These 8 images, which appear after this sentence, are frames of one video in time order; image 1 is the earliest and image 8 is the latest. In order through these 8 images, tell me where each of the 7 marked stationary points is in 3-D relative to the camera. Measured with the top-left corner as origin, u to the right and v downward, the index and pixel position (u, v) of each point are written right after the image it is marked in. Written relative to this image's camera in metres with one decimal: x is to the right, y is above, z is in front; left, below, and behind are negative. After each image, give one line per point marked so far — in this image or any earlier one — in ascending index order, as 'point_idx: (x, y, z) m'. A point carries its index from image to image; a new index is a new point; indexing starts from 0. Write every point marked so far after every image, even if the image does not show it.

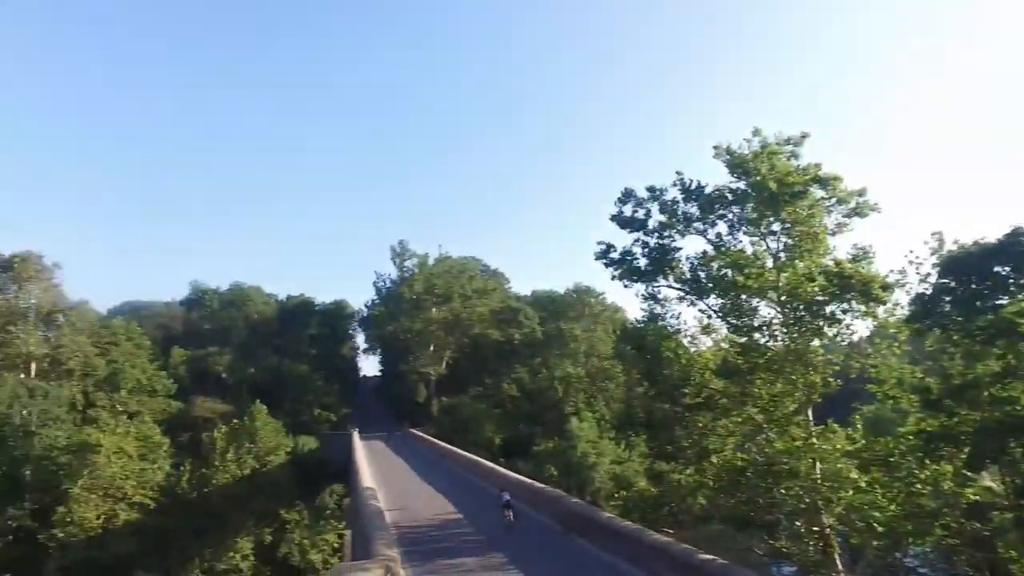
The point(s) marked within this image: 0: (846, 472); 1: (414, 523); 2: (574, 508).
0: (+5.1, -2.8, +10.9) m
1: (-2.0, -4.9, +14.5) m
2: (+1.1, -4.0, +12.8) m
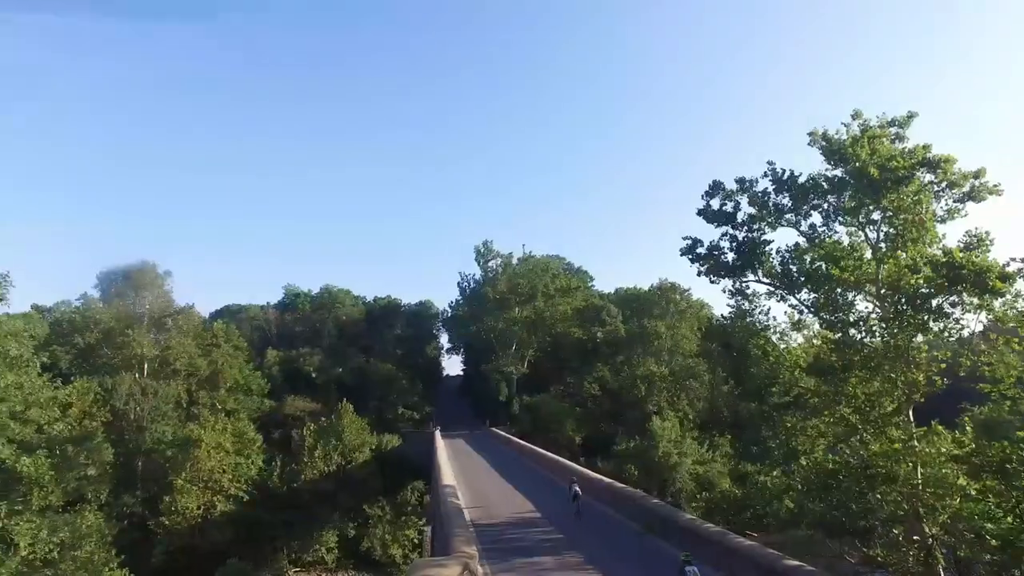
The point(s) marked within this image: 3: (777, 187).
0: (+6.3, -2.7, +10.1) m
1: (-0.4, -4.8, +14.4) m
2: (+2.6, -3.9, +12.4) m
3: (+5.5, +2.1, +14.5) m
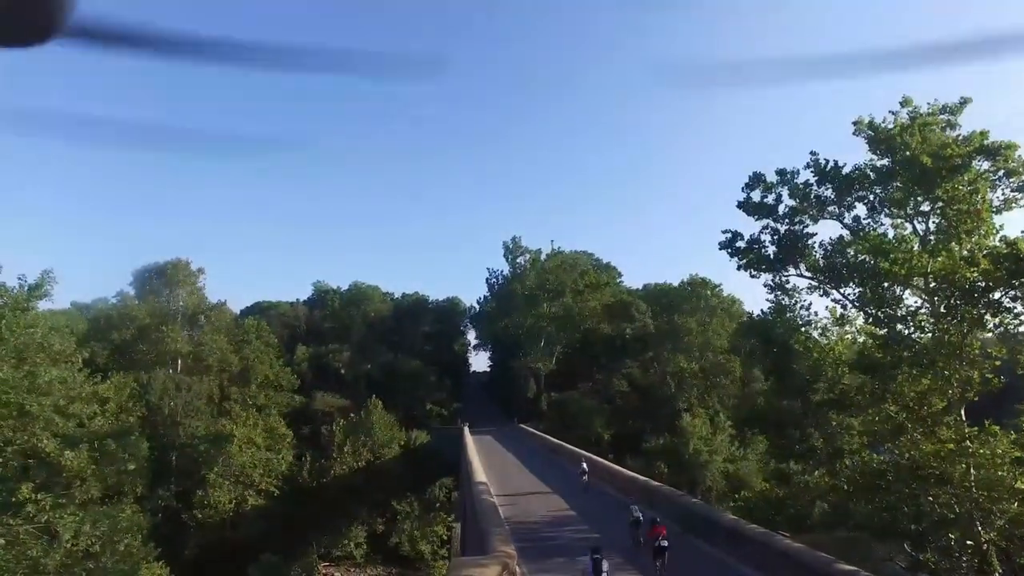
0: (+6.8, -2.6, +9.7) m
1: (+0.3, -4.7, +14.3) m
2: (+3.2, -3.8, +12.1) m
3: (+6.2, +2.2, +14.1) m
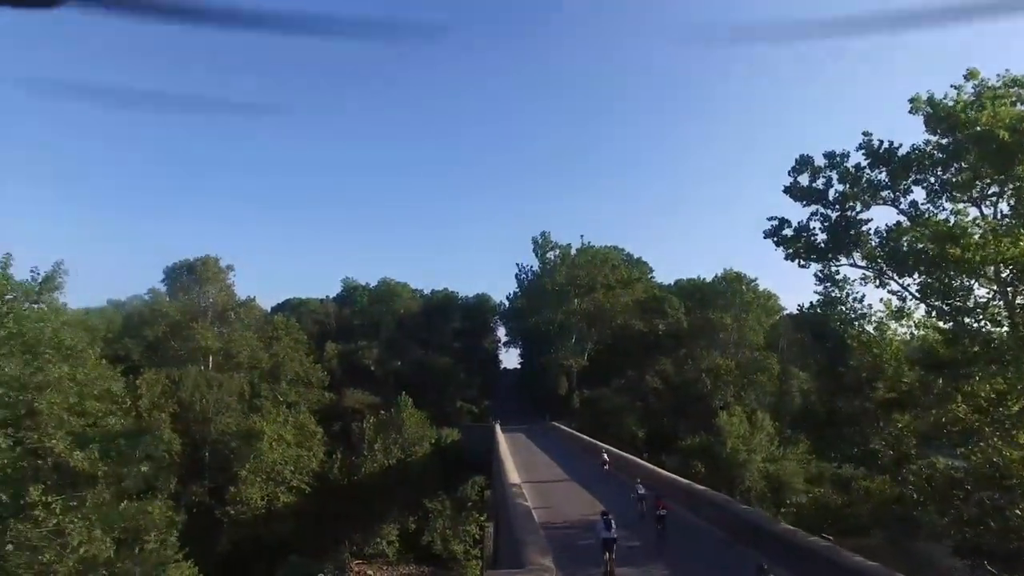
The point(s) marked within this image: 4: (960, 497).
0: (+7.3, -2.5, +8.7) m
1: (+1.0, -4.6, +13.6) m
2: (+3.7, -3.7, +11.3) m
3: (+6.8, +2.4, +13.2) m
4: (+6.6, -3.1, +10.5) m
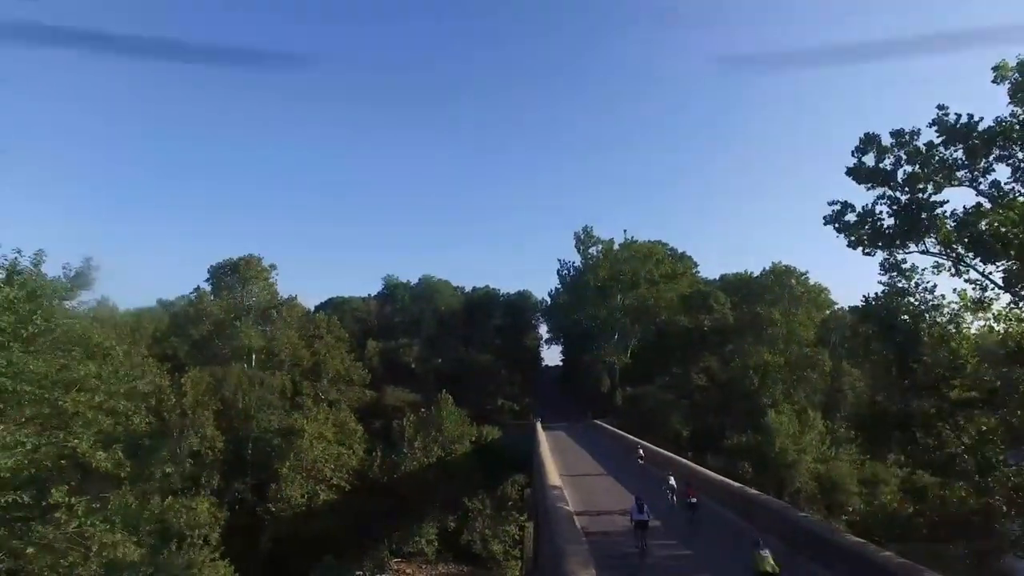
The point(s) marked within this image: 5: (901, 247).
0: (+7.7, -2.3, +7.6) m
1: (+1.7, -4.4, +12.9) m
2: (+4.3, -3.5, +10.4) m
3: (+7.4, +2.6, +12.0) m
4: (+7.2, -2.9, +9.5) m
5: (+6.6, +0.7, +12.0) m
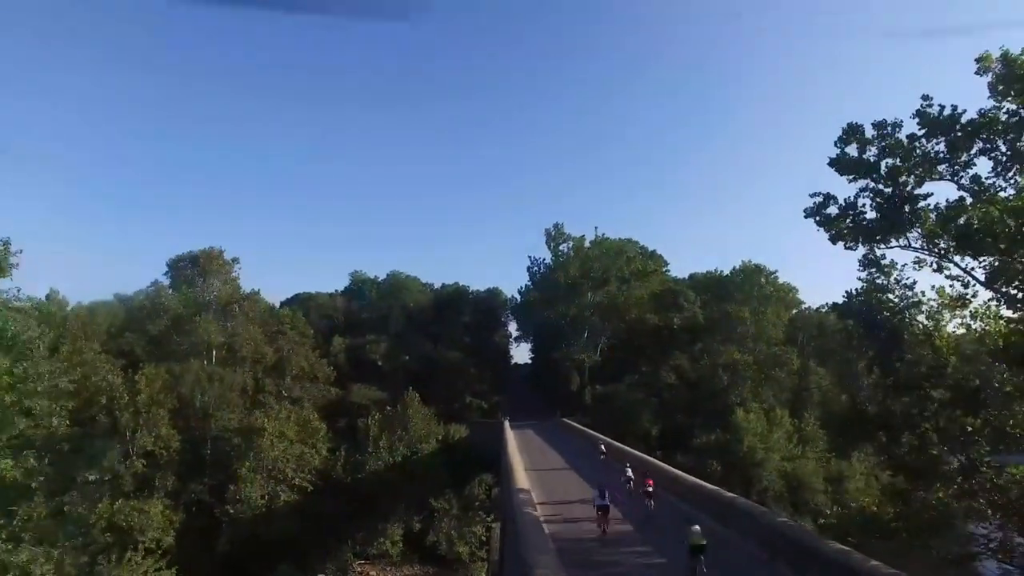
0: (+7.3, -2.3, +7.3) m
1: (+1.1, -4.3, +12.3) m
2: (+3.8, -3.4, +10.0) m
3: (+6.9, +2.6, +11.7) m
4: (+6.7, -2.9, +9.1) m
5: (+6.1, +0.8, +11.6) m
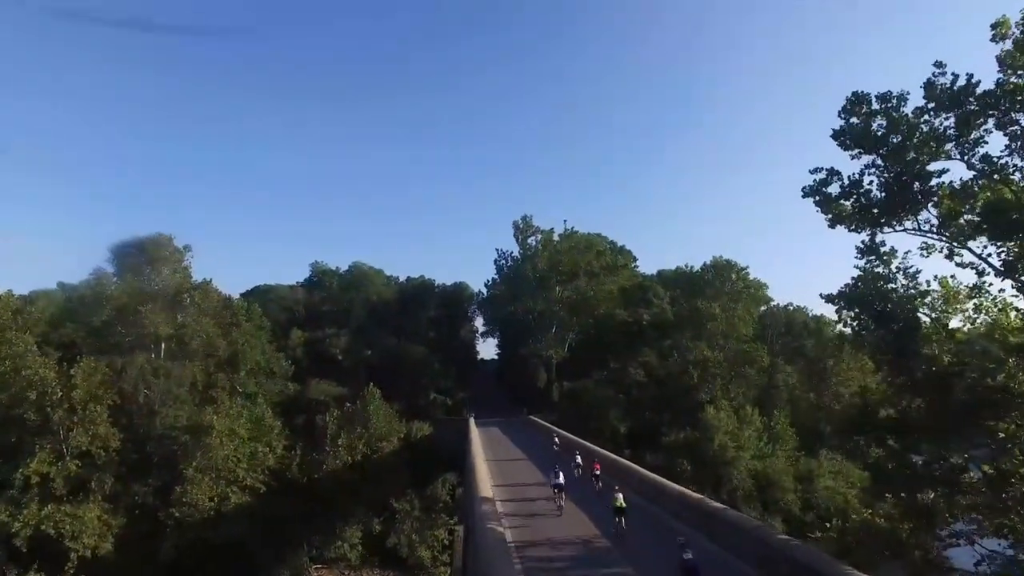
0: (+7.0, -2.1, +6.3) m
1: (+0.5, -4.1, +11.0) m
2: (+3.3, -3.2, +8.8) m
3: (+6.4, +2.8, +10.6) m
4: (+6.3, -2.7, +8.1) m
5: (+5.6, +0.9, +10.5) m
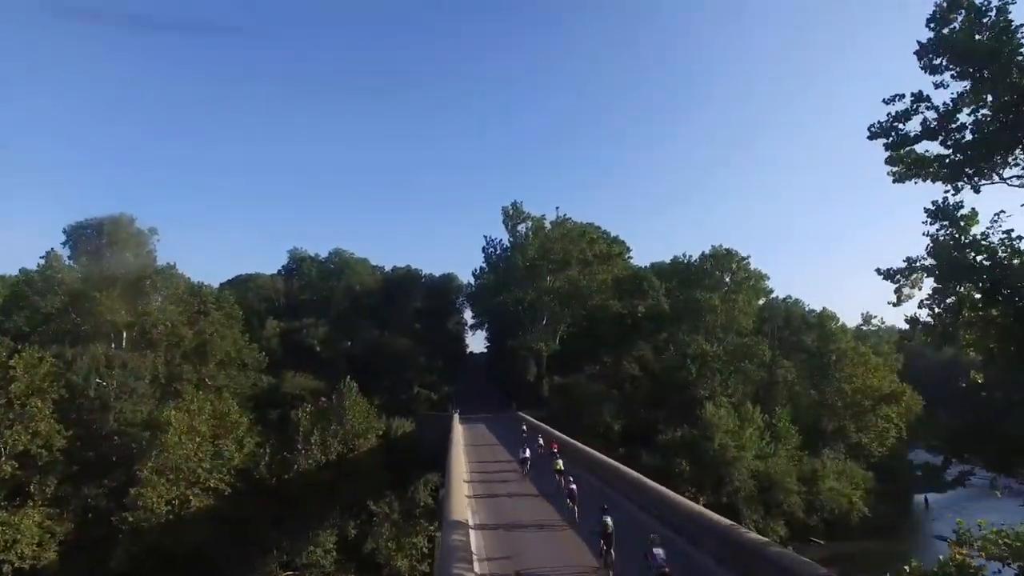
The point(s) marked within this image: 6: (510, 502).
0: (+6.8, -1.8, +3.9) m
1: (+0.3, -3.7, +8.6) m
2: (+3.1, -2.9, +6.4) m
3: (+6.2, +3.1, +8.2) m
4: (+6.1, -2.4, +5.7) m
5: (+5.3, +1.3, +8.1) m
6: (+0.1, -4.7, +15.1) m
